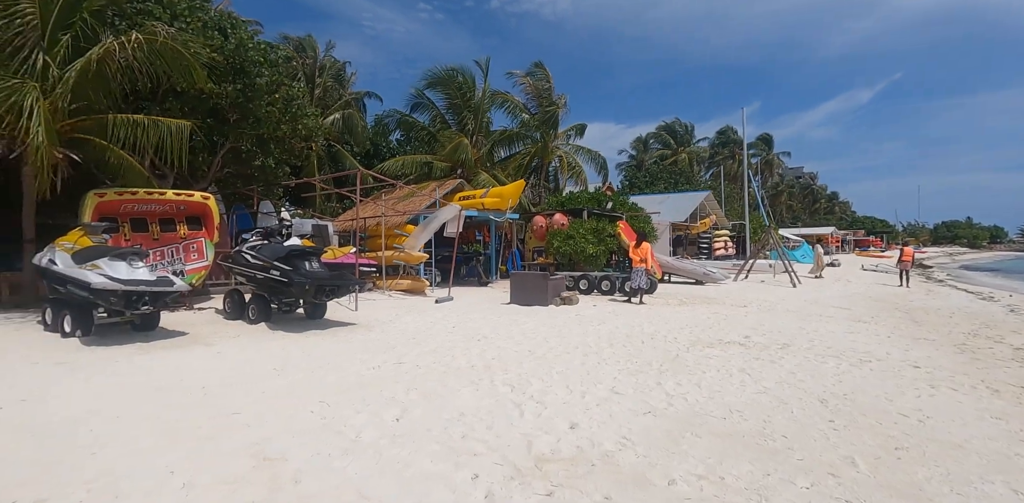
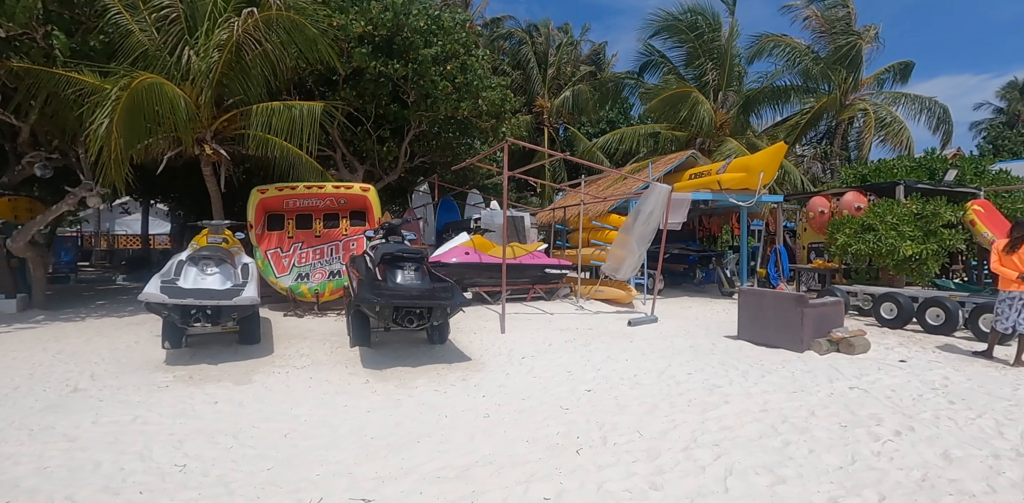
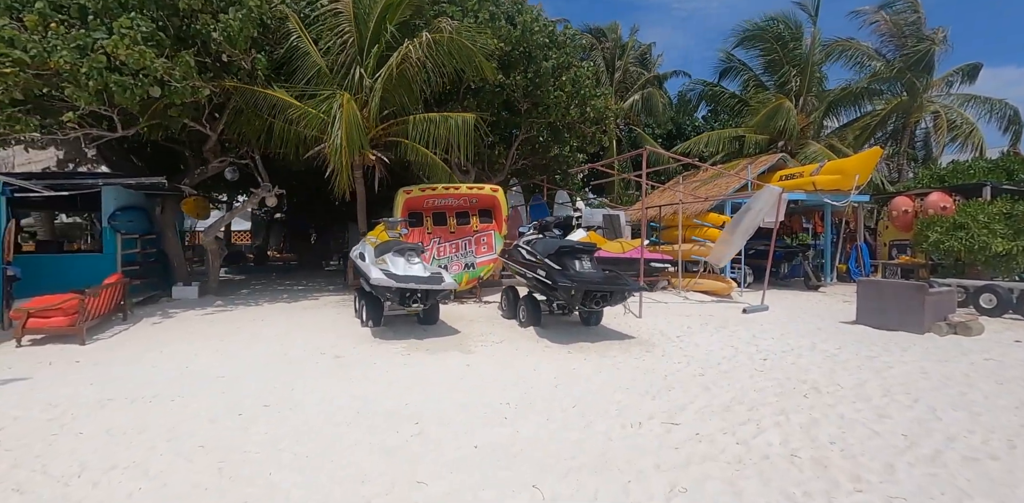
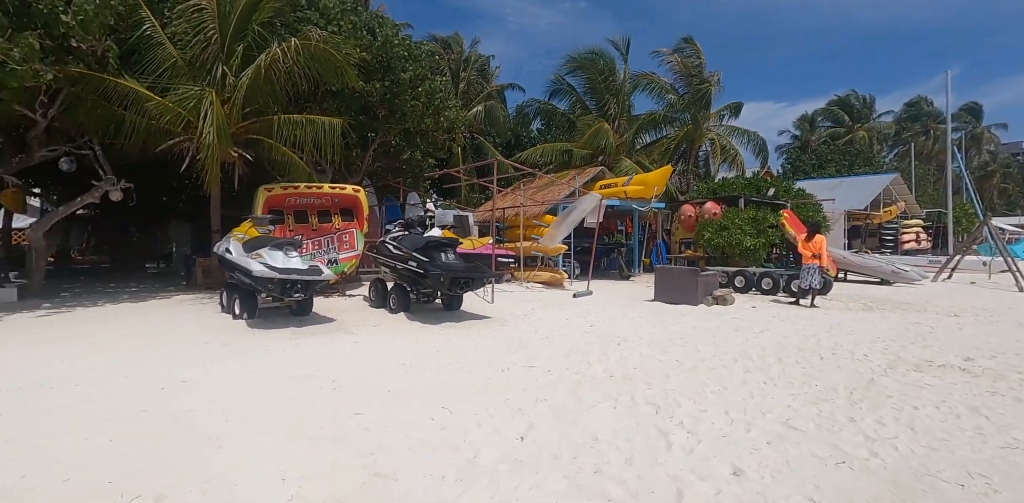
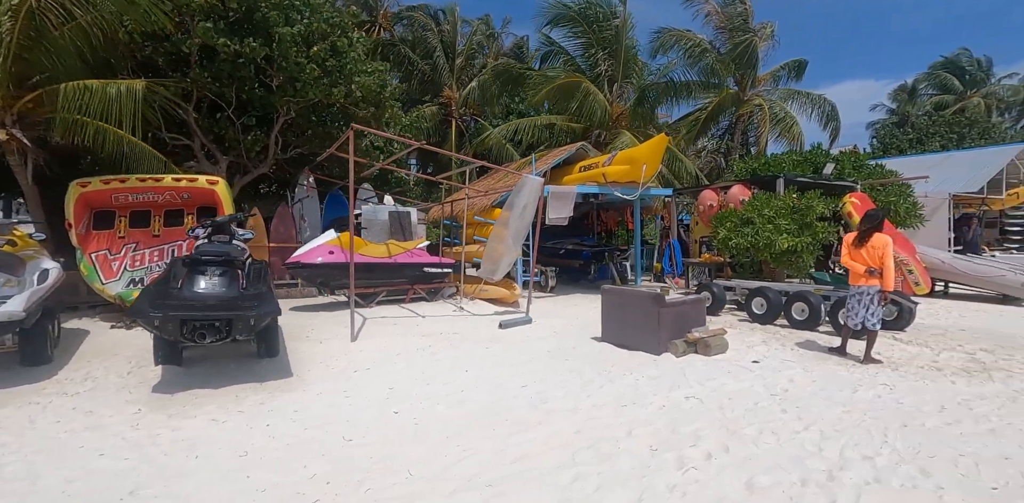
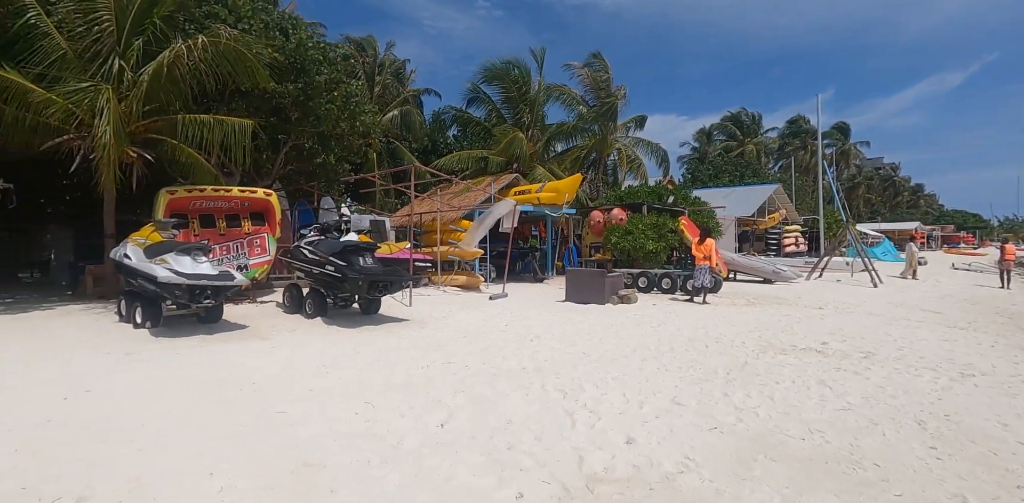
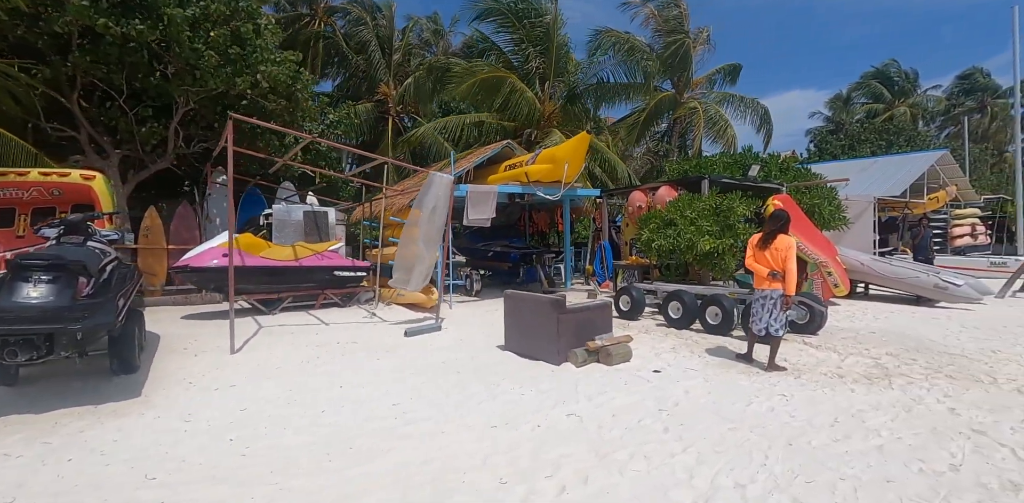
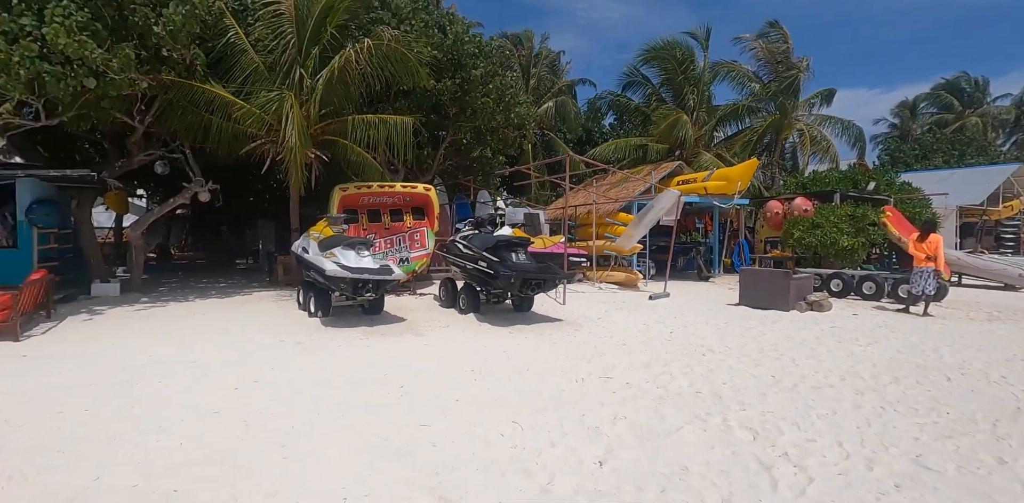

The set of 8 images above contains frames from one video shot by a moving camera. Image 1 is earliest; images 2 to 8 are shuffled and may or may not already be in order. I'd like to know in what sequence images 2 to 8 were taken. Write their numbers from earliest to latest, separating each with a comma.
6, 4, 8, 3, 2, 5, 7
